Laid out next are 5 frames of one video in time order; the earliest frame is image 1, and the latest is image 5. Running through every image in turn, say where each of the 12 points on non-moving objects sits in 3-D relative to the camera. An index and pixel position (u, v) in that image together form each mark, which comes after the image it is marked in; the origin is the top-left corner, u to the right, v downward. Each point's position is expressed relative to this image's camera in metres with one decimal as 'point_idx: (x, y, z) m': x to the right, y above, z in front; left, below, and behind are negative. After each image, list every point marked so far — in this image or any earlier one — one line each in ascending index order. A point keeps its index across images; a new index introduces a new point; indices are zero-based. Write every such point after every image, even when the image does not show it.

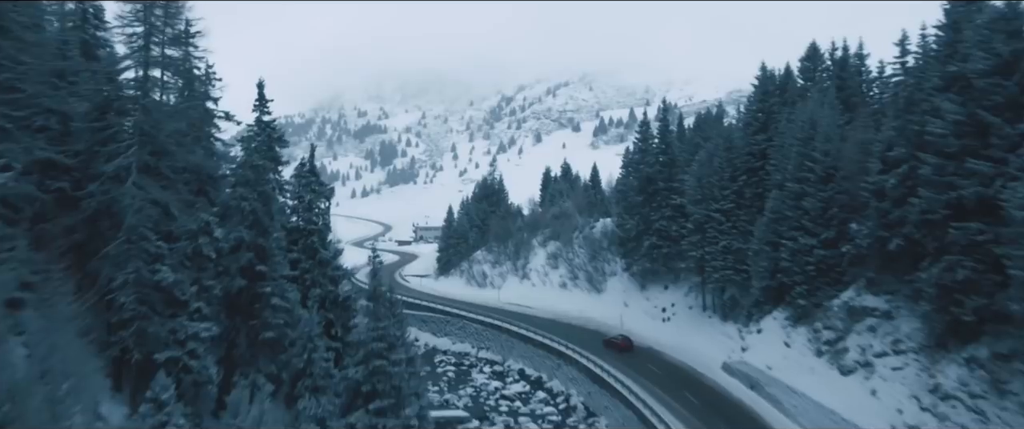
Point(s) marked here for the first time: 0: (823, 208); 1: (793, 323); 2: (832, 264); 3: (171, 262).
0: (+8.0, +0.2, +18.5) m
1: (+7.5, -2.9, +19.1) m
2: (+8.2, -1.3, +18.4) m
3: (-5.2, -0.7, +11.0) m
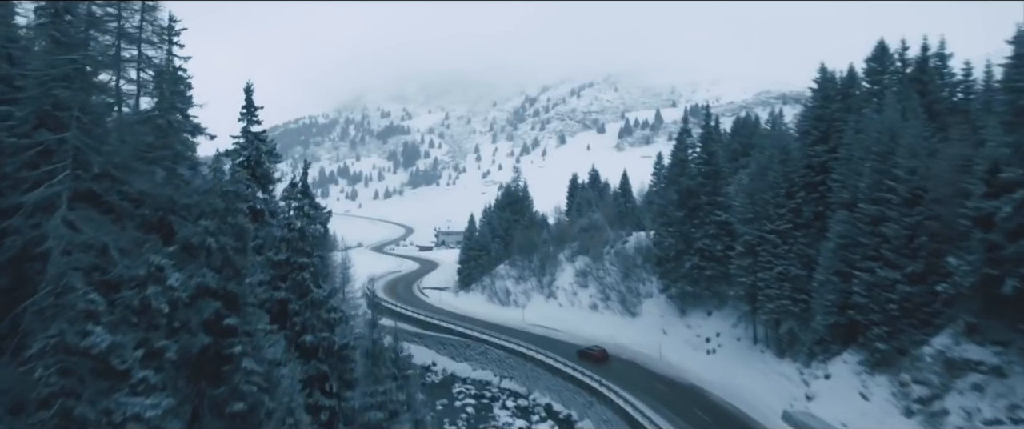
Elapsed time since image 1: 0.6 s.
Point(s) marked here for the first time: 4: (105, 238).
0: (+8.7, -0.5, +15.7) m
1: (+8.1, -3.5, +16.3) m
2: (+8.8, -1.9, +15.5) m
3: (-4.8, -1.3, +8.6) m
4: (-5.1, -0.3, +9.0) m
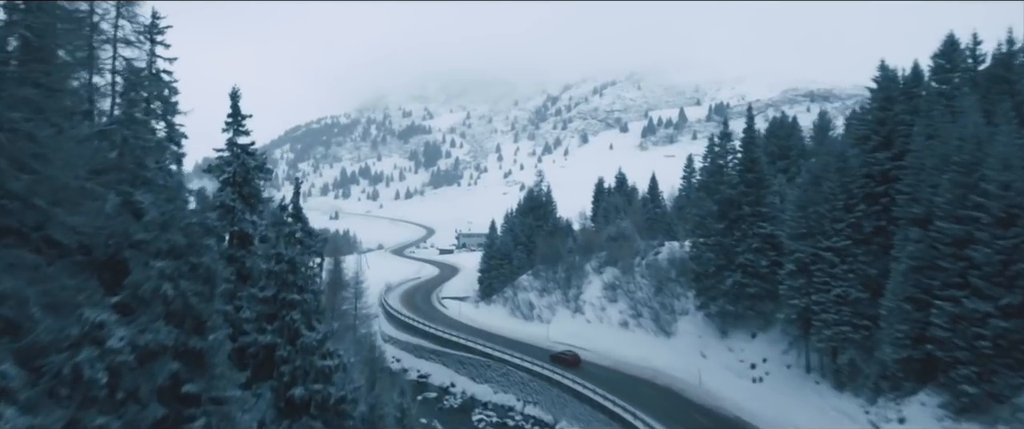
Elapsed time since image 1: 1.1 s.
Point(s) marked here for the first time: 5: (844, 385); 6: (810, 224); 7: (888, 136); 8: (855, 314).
0: (+9.2, -0.9, +13.4) m
1: (+8.6, -3.9, +14.0) m
2: (+9.3, -2.3, +13.2) m
3: (-4.5, -1.7, +6.7) m
4: (-4.8, -0.7, +7.1) m
5: (+8.4, -4.3, +18.2) m
6: (+8.2, -0.3, +19.8) m
7: (+10.2, +2.1, +19.4) m
8: (+8.7, -2.5, +18.0) m
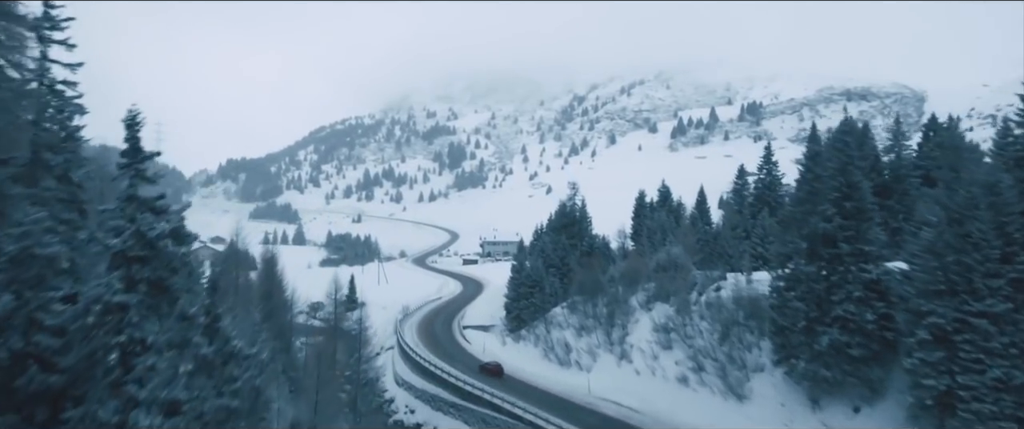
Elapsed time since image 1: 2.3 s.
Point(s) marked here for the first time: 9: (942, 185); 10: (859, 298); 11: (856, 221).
0: (+9.8, -1.9, +8.5) m
1: (+9.3, -5.0, +9.1) m
2: (+9.9, -3.4, +8.3) m
3: (-4.1, -2.7, +2.3) m
4: (-4.4, -1.7, +2.7) m
5: (+9.2, -5.4, +13.4) m
6: (+9.1, -1.3, +14.9) m
7: (+11.0, +1.1, +14.5) m
8: (+9.4, -3.6, +13.2) m
9: (+10.2, +0.7, +17.1) m
10: (+8.8, -2.1, +18.0) m
11: (+9.1, -0.2, +18.9) m
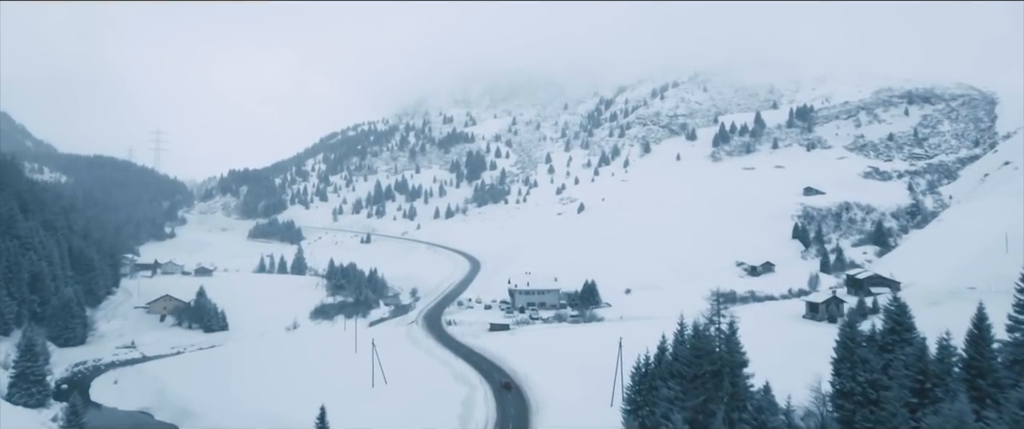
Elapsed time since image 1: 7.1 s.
0: (+11.7, -6.0, -11.0) m
1: (+11.2, -9.1, -10.4) m
2: (+11.9, -7.5, -11.2) m
3: (-2.3, -6.9, -16.9) m
4: (-2.5, -5.9, -16.6) m
5: (+11.3, -9.5, -6.2) m
6: (+11.2, -5.4, -4.6) m
7: (+13.1, -3.0, -5.1) m
8: (+11.5, -7.7, -6.4) m
9: (+12.3, -3.4, -2.5) m
10: (+10.9, -6.2, -1.6) m
11: (+11.3, -4.3, -0.7) m
